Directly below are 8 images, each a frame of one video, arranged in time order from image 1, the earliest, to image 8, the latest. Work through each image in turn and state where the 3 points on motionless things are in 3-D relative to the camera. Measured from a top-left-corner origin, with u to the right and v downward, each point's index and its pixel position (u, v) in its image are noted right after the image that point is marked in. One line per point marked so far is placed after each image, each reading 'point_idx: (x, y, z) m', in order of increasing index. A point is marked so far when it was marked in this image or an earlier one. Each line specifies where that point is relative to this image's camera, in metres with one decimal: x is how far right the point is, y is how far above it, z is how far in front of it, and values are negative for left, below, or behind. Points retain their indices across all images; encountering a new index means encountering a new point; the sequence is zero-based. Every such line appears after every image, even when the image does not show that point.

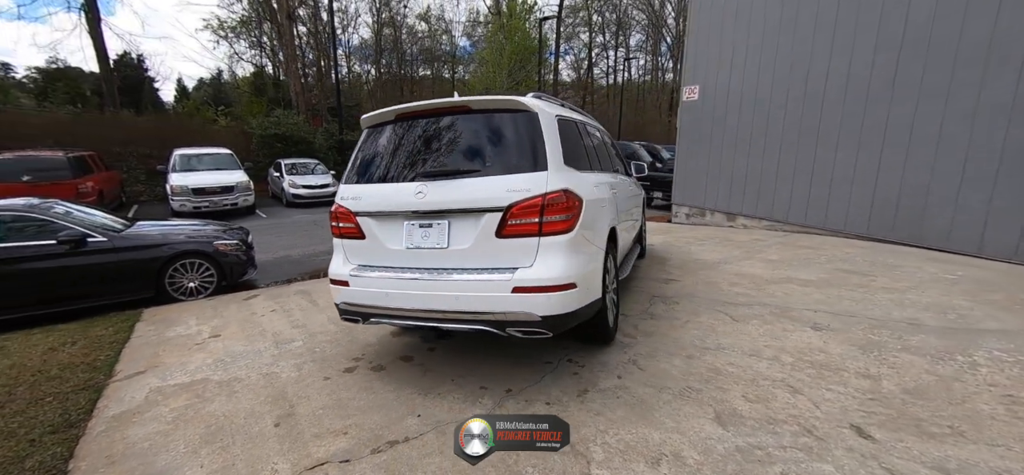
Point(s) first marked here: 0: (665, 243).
0: (+2.5, -0.1, +7.1) m
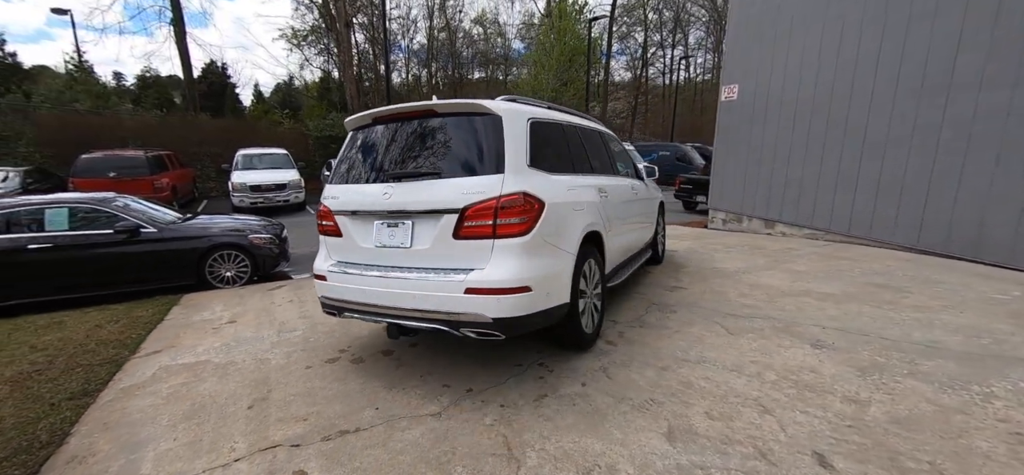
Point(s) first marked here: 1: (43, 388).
0: (+2.8, -0.2, +6.8) m
1: (-3.4, -1.1, +3.1) m
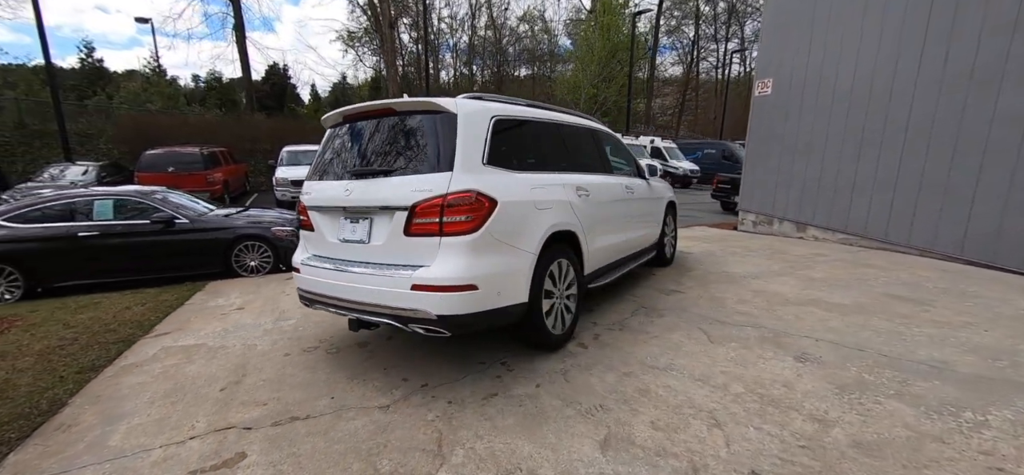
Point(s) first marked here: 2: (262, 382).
0: (+2.9, -0.2, +6.5) m
1: (-3.6, -1.0, +3.4) m
2: (-1.7, -1.0, +2.9) m
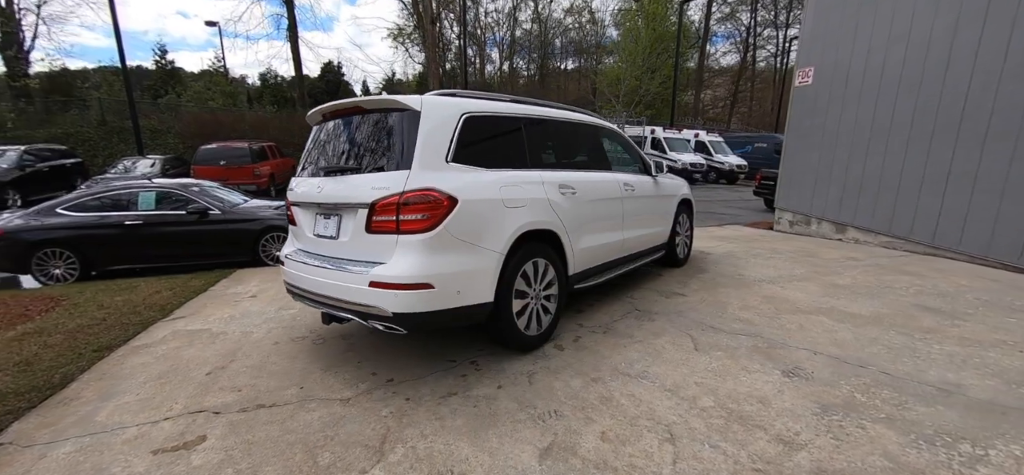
0: (+3.1, -0.2, +6.2) m
1: (-3.7, -0.9, +3.8) m
2: (-1.9, -0.9, +3.0) m
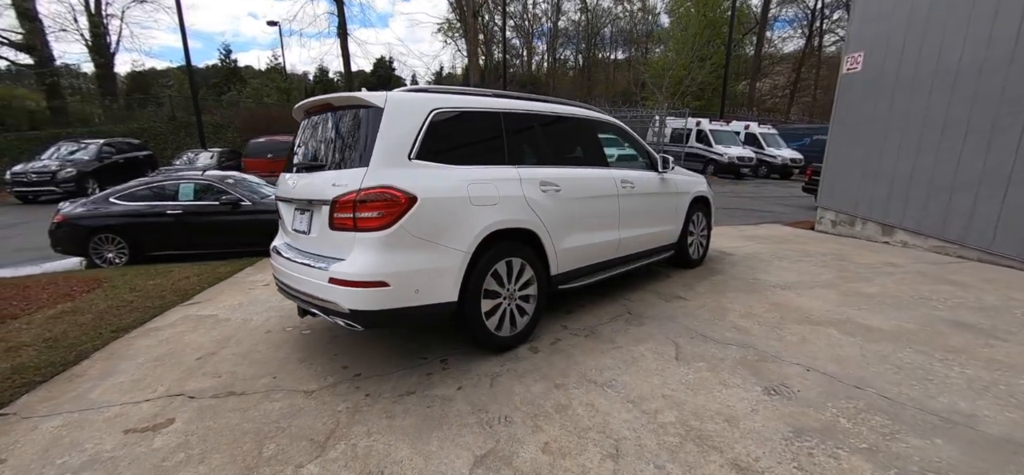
0: (+3.2, -0.2, +5.8) m
1: (-3.8, -0.8, +4.1) m
2: (-2.1, -0.9, +3.2) m
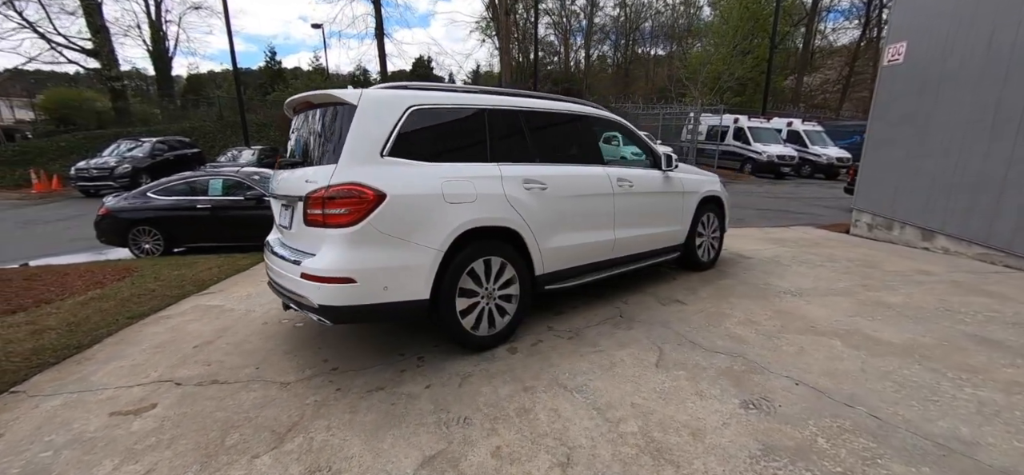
0: (+3.3, -0.3, +5.5) m
1: (-3.9, -0.7, +4.4) m
2: (-2.2, -0.8, +3.3) m
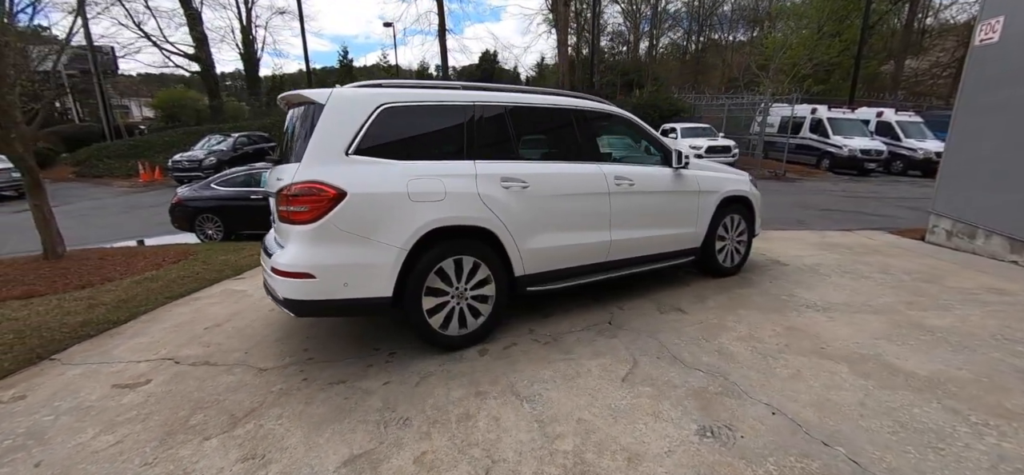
0: (+3.4, -0.3, +4.9) m
1: (-3.8, -0.6, +4.9) m
2: (-2.3, -0.7, +3.6) m
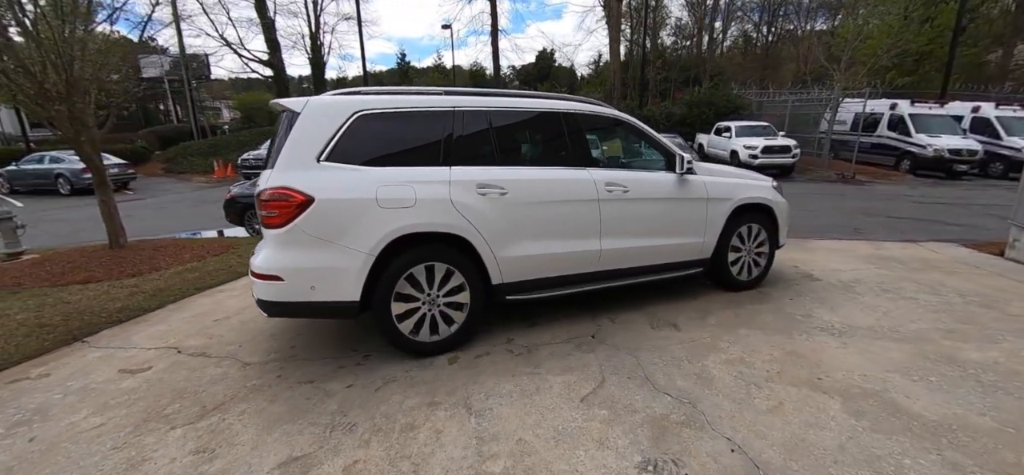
0: (+3.5, -0.5, +4.4) m
1: (-3.8, -0.5, +5.3) m
2: (-2.4, -0.7, +3.8) m
